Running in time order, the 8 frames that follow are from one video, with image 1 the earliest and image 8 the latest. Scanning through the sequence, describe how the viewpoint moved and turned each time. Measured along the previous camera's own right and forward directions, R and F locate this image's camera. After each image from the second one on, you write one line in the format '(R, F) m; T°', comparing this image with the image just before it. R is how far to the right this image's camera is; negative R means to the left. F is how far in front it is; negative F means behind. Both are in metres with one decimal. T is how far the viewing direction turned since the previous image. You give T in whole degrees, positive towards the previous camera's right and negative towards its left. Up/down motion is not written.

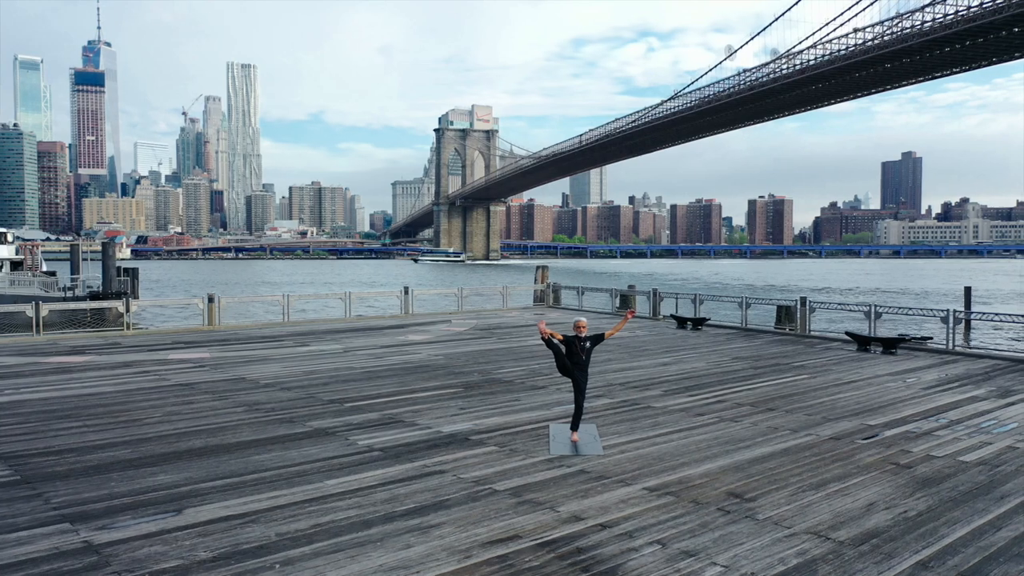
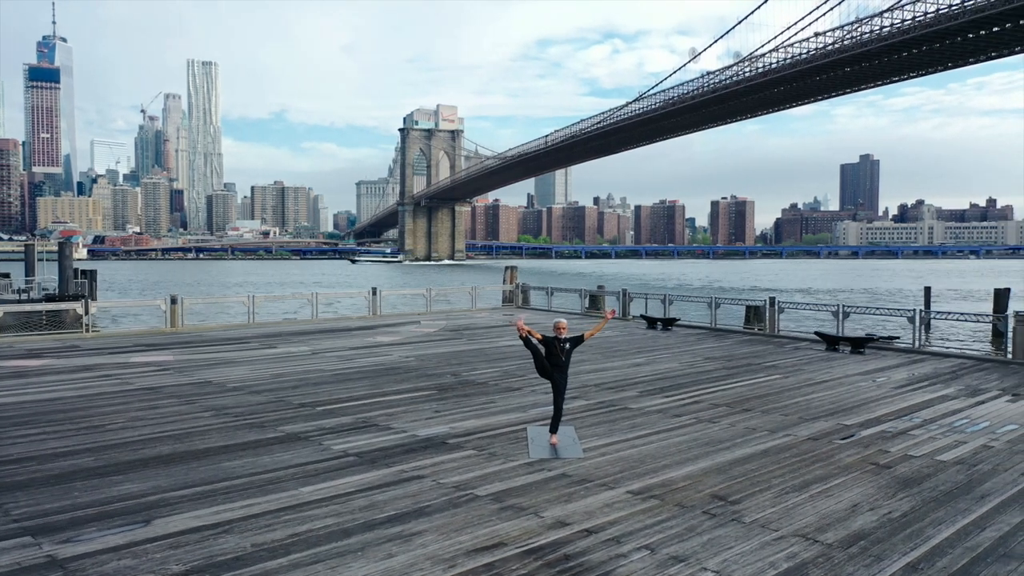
(-0.1, +0.1) m; +2°
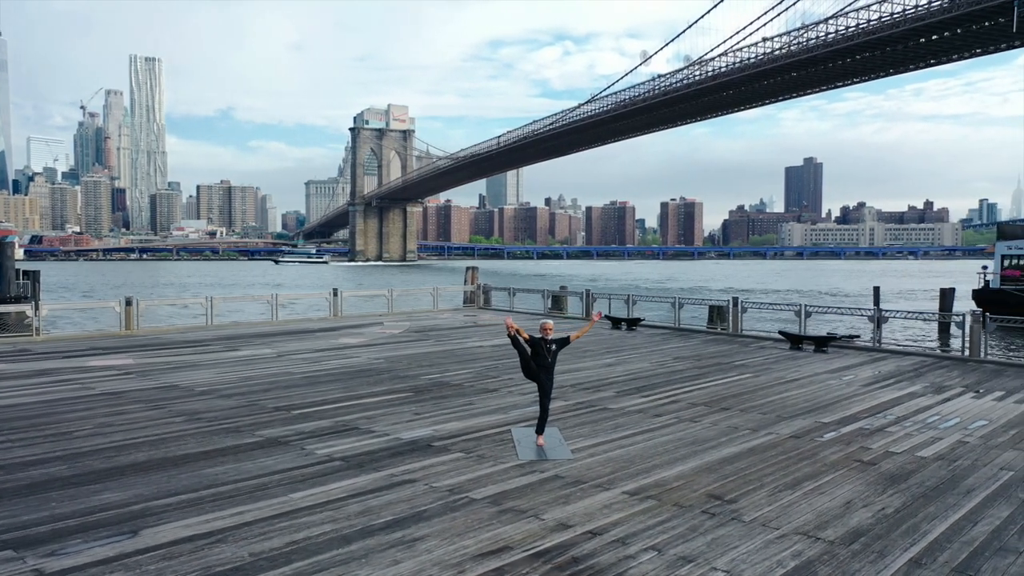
(-0.3, +0.1) m; +3°
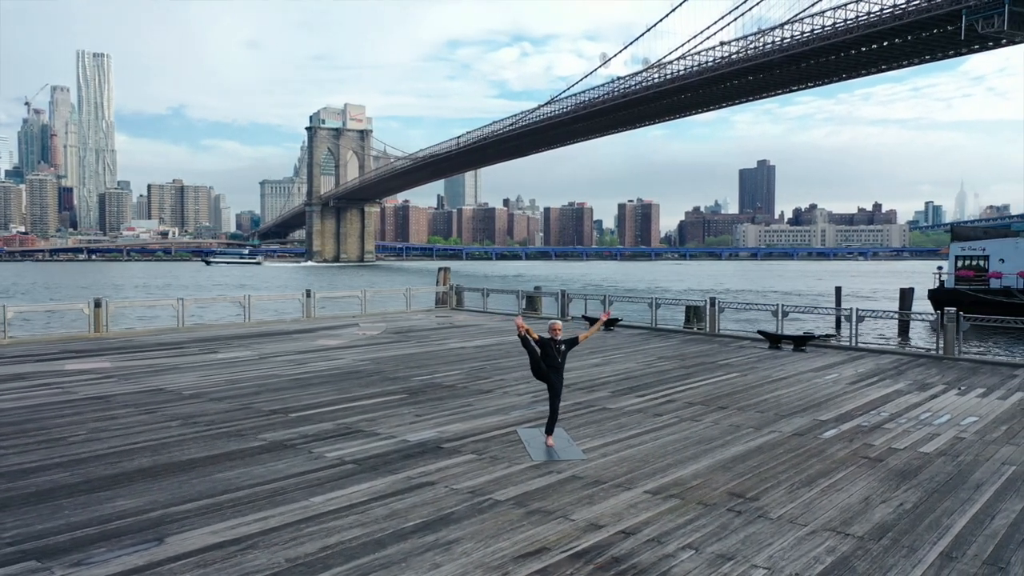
(-0.4, 0.0) m; +3°
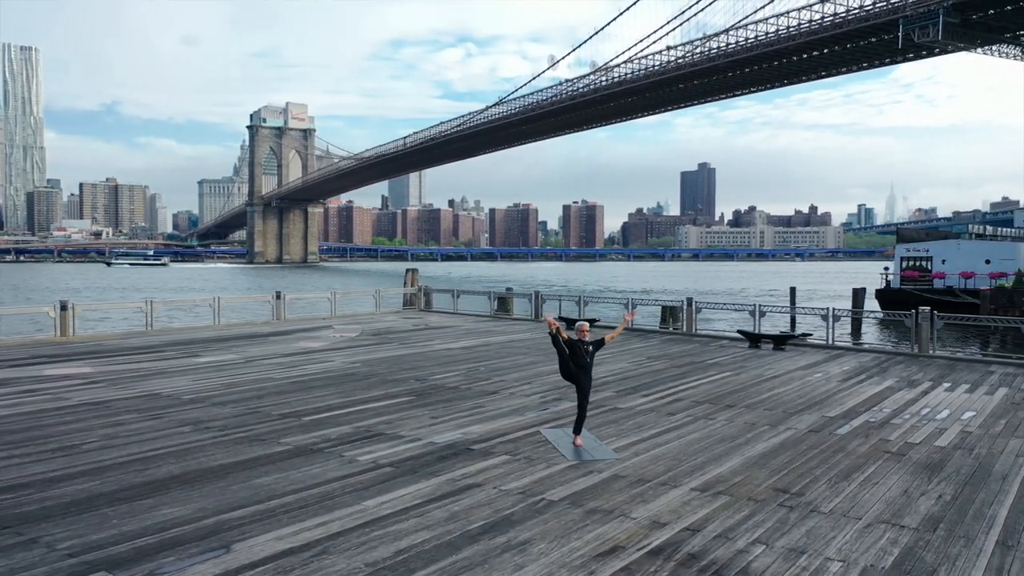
(-0.7, 0.0) m; +4°
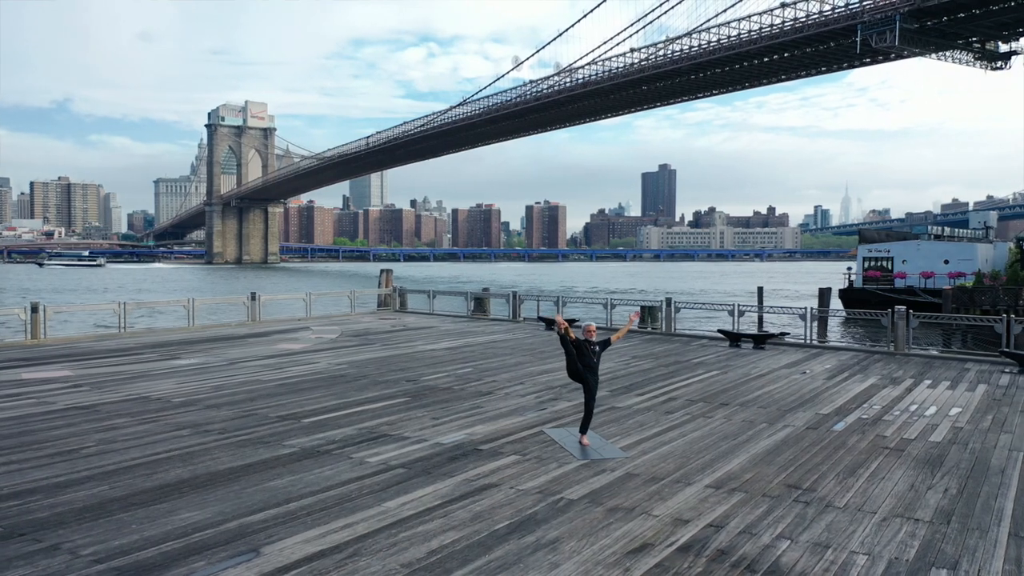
(-0.4, 0.0) m; +2°
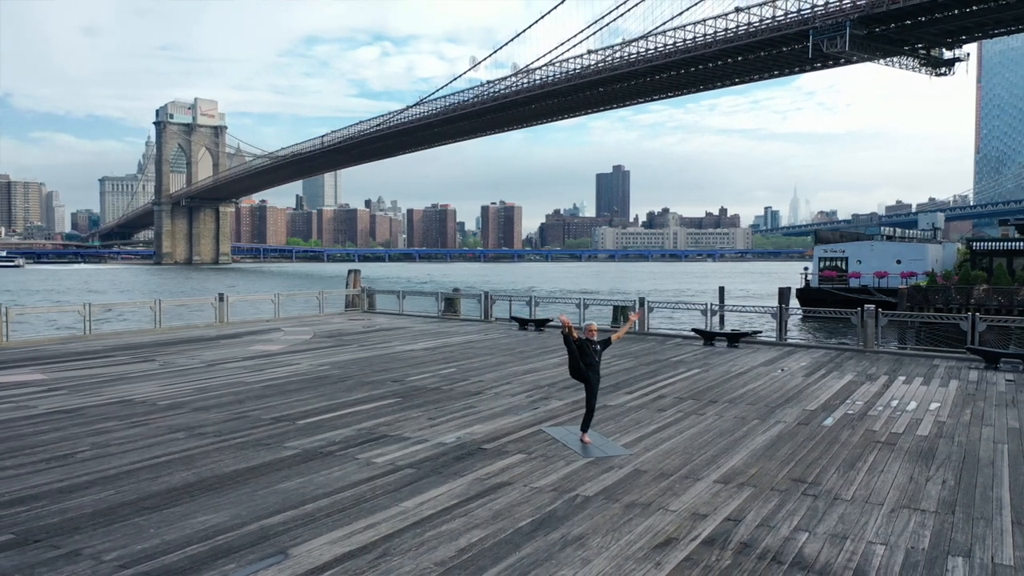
(-0.4, 0.0) m; +3°
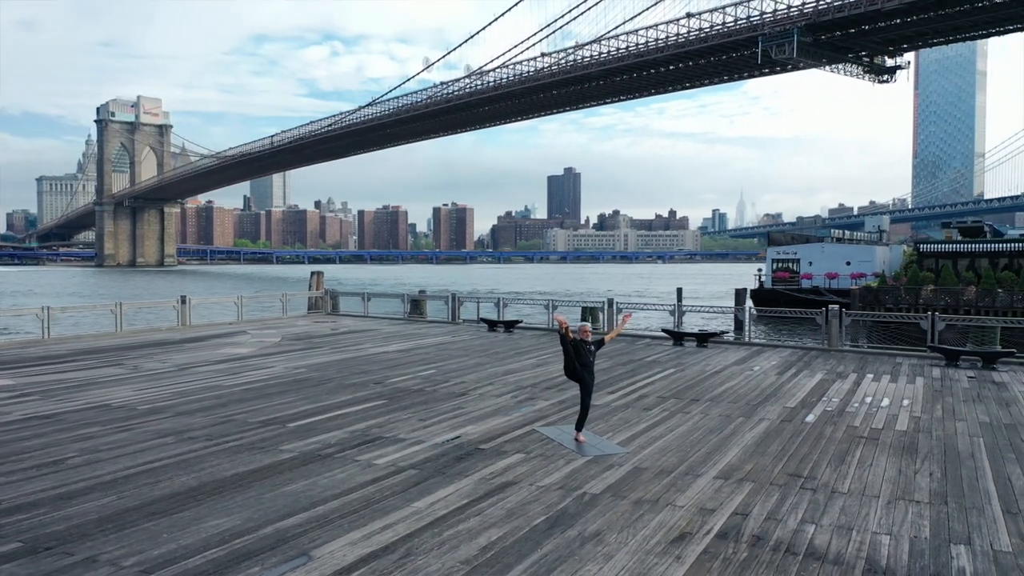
(-0.4, -0.1) m; +3°
